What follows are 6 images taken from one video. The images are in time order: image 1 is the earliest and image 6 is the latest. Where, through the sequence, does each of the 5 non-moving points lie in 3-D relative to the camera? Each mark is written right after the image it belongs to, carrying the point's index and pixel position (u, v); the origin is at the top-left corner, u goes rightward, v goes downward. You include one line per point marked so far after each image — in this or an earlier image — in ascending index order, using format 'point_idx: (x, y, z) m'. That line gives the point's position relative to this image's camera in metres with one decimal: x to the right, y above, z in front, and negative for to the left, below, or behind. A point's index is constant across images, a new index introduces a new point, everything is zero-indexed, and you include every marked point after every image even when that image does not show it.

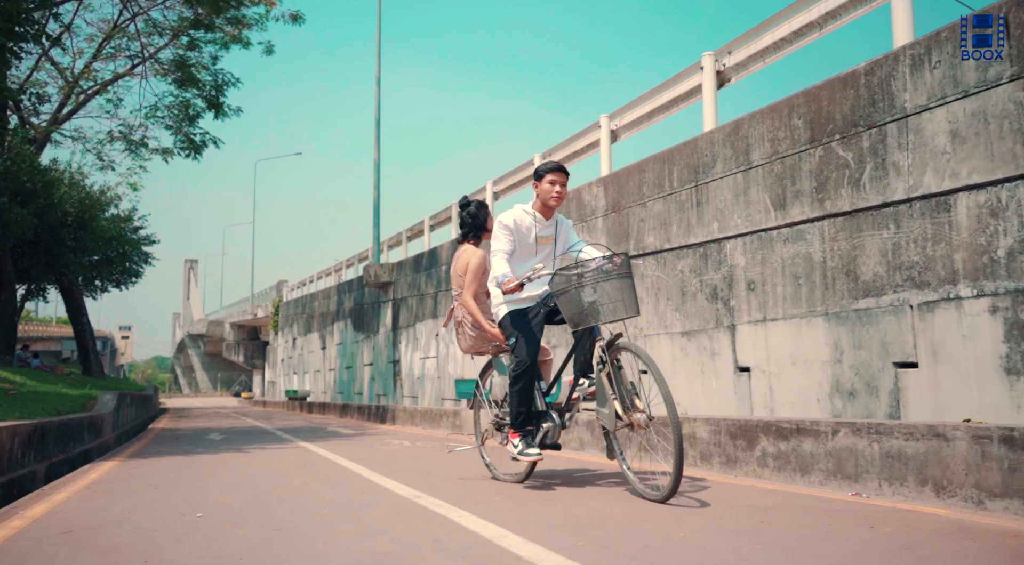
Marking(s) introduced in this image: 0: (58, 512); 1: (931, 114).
0: (-2.9, -1.5, +4.3) m
1: (+3.1, +1.2, +4.8) m
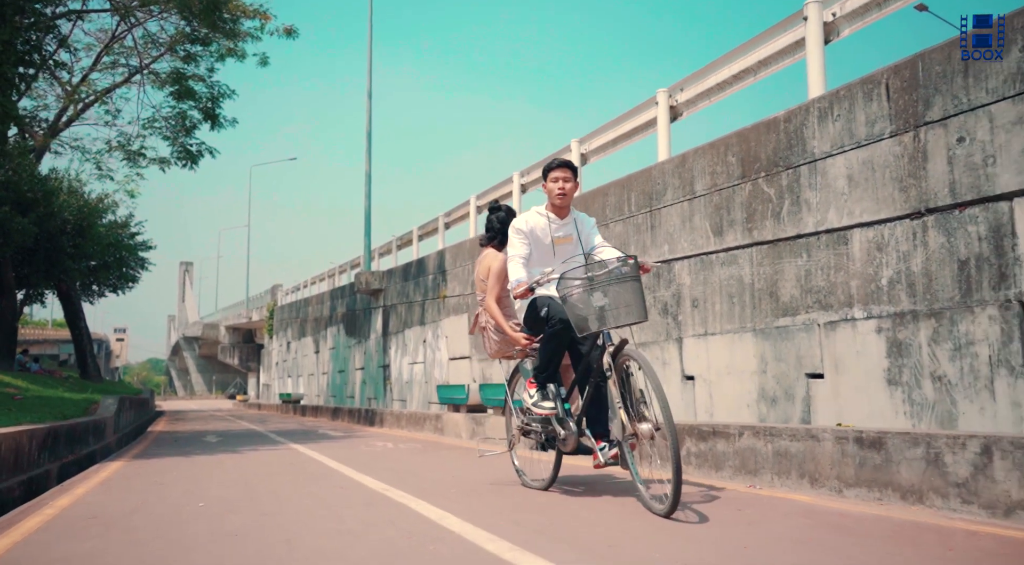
0: (-3.3, -1.7, +5.0) m
1: (+2.8, +1.0, +5.6) m
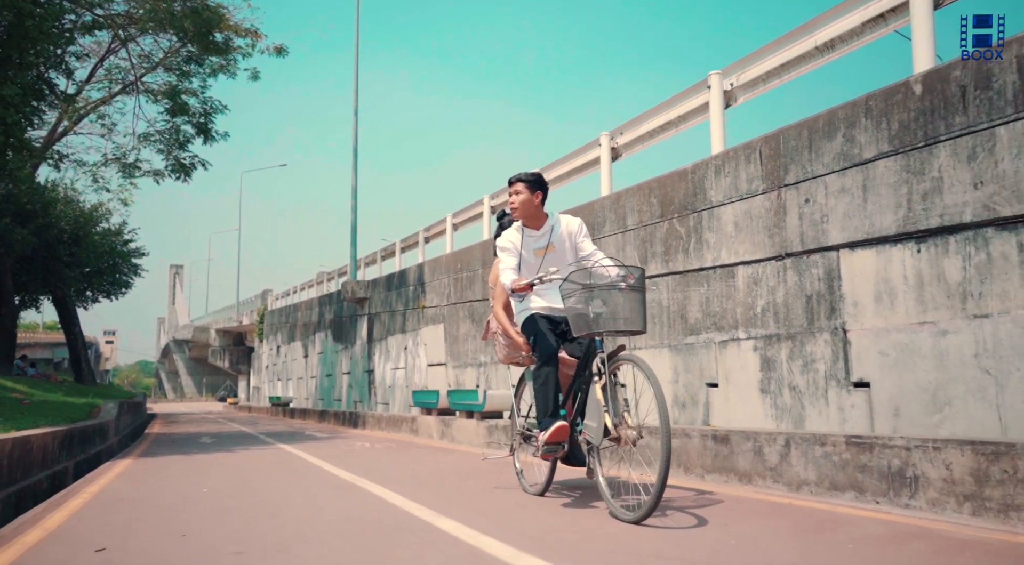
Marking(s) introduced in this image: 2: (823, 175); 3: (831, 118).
0: (-3.8, -1.9, +6.1) m
1: (+2.2, +0.8, +6.8) m
2: (+2.7, +0.9, +5.6) m
3: (+2.7, +1.4, +5.5) m
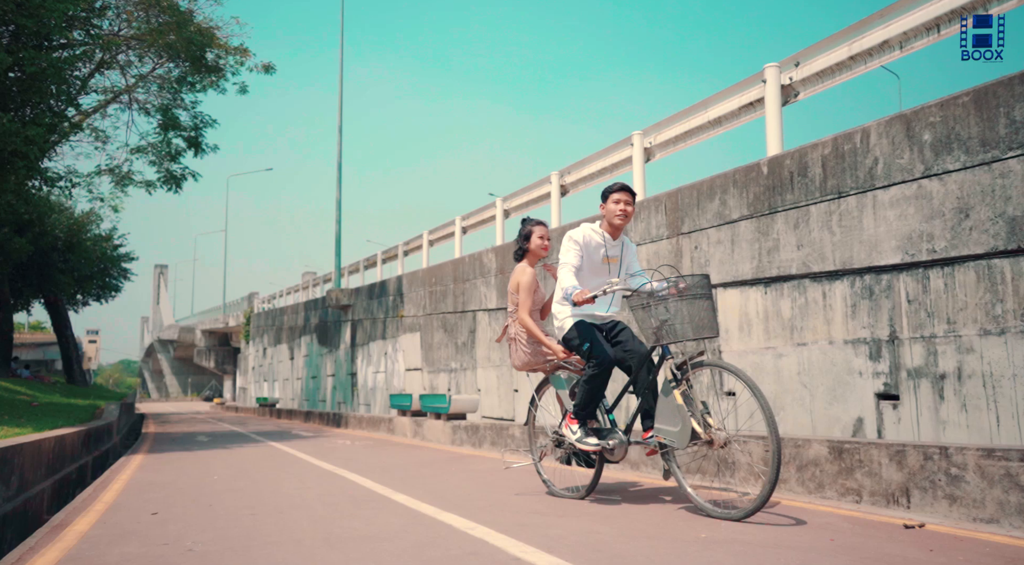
0: (-4.4, -2.2, +7.5) m
1: (+1.6, +0.4, +8.3) m
2: (+2.1, +0.6, +7.2) m
3: (+2.2, +1.1, +7.1) m
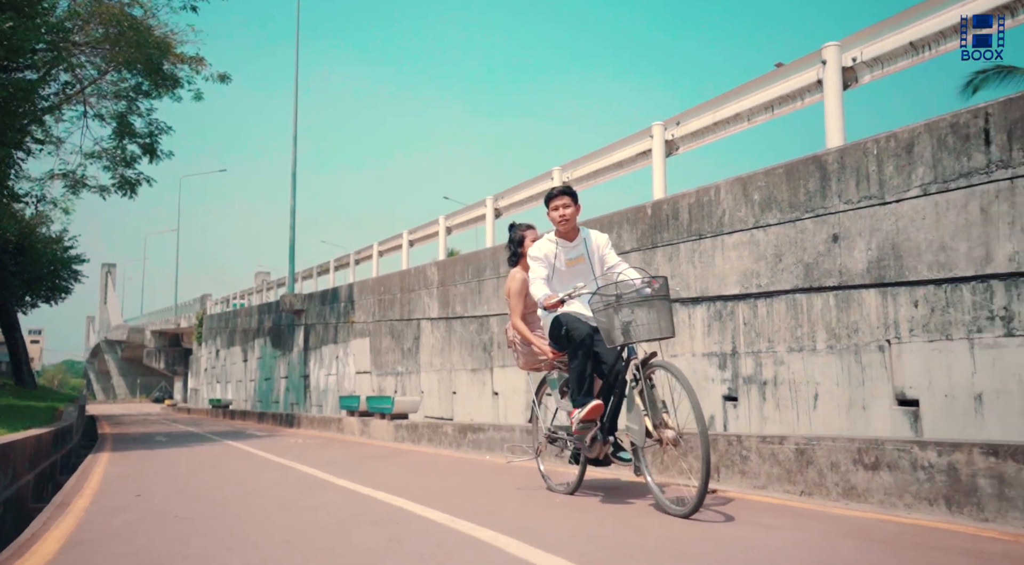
0: (-5.3, -2.4, +8.4) m
1: (+0.7, +0.2, +9.6) m
2: (+1.2, +0.3, +8.5) m
3: (+1.3, +0.8, +8.4) m
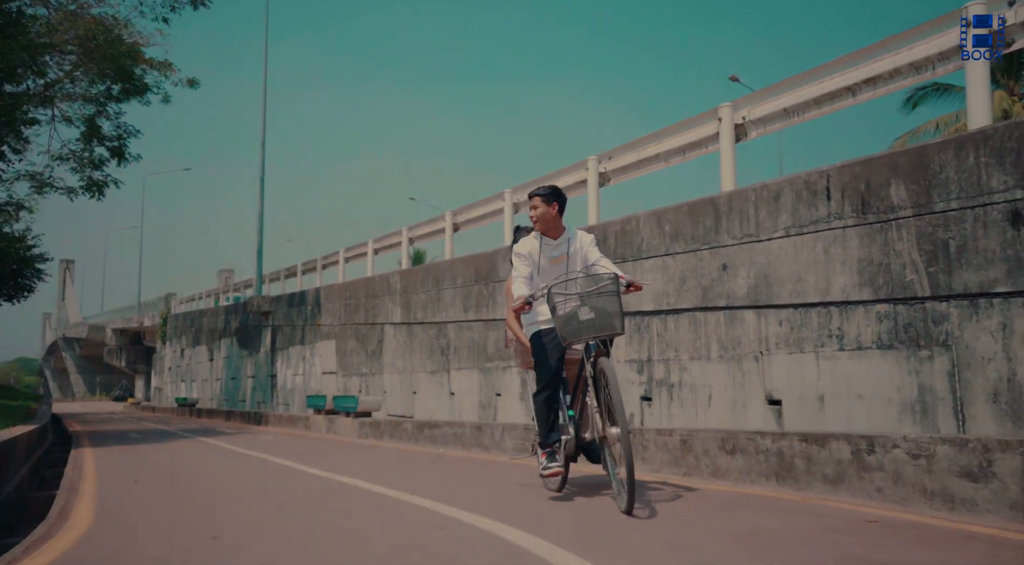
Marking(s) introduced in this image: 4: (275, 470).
0: (-6.0, -2.6, +9.2) m
1: (-0.1, 0.0, +10.7) m
2: (+0.6, +0.1, +9.6) m
3: (+0.6, +0.6, +9.5) m
4: (-2.8, -2.2, +7.6) m
